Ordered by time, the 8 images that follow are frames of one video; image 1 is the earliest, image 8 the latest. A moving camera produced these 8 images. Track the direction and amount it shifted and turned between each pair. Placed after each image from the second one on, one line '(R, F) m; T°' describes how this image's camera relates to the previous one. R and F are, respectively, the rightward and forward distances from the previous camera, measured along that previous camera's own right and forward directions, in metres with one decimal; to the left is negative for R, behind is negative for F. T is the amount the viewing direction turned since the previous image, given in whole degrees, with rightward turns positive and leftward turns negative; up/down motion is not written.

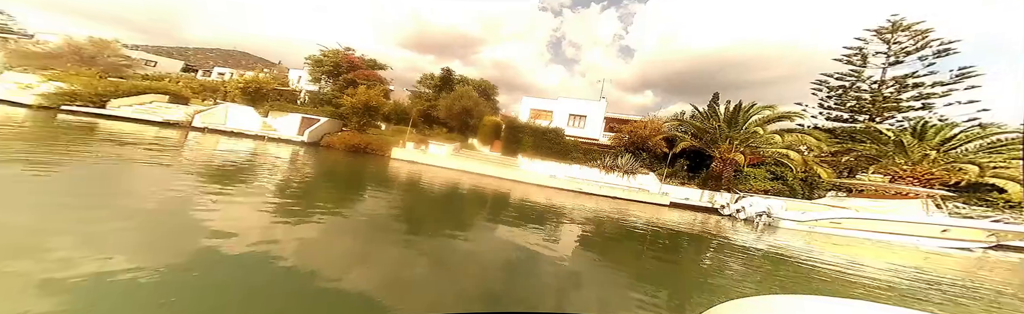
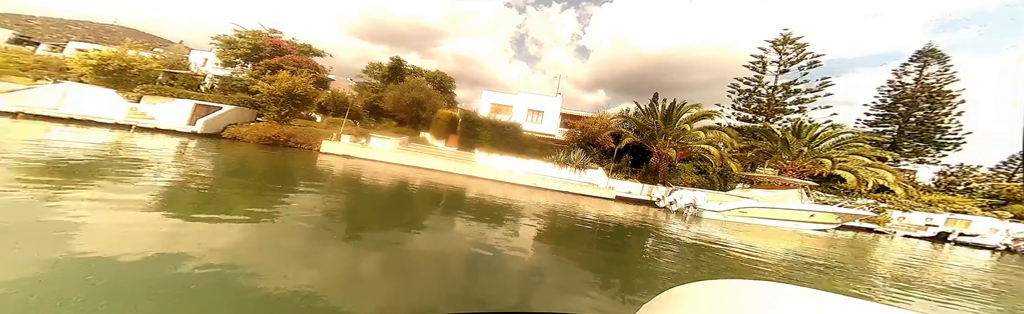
(-0.2, +0.3) m; +12°
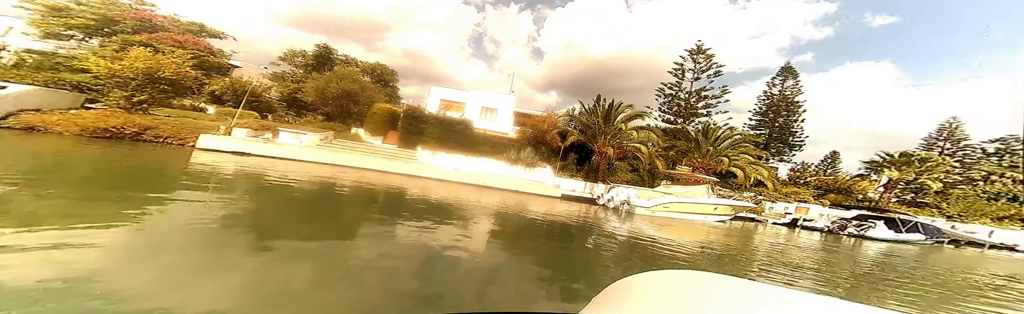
(-0.2, +0.3) m; +12°
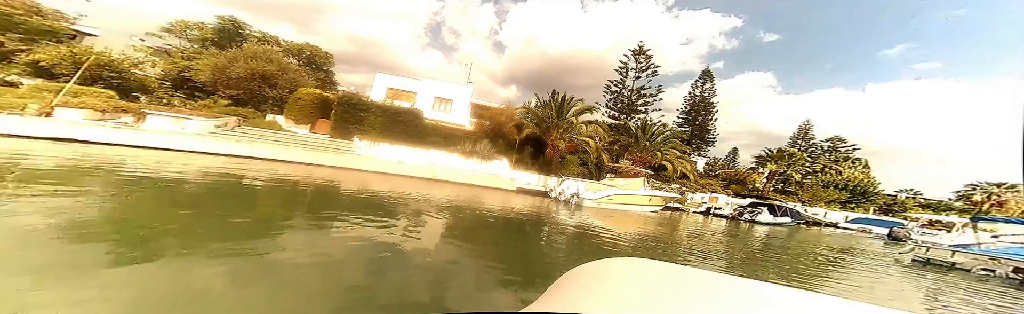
(-0.2, +0.1) m; +10°
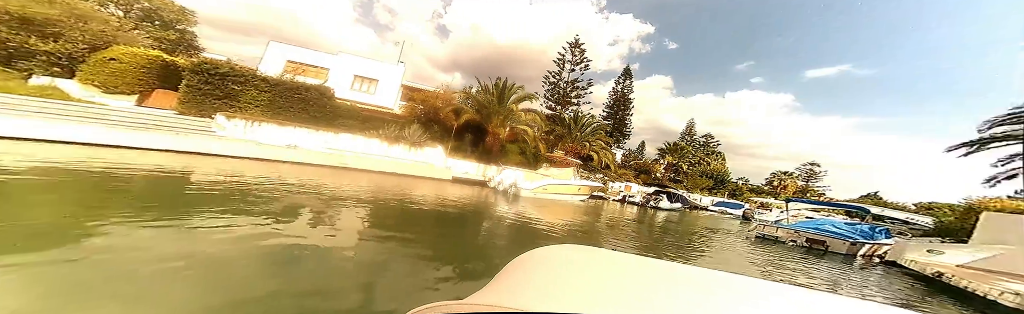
(-0.1, +0.3) m; +13°
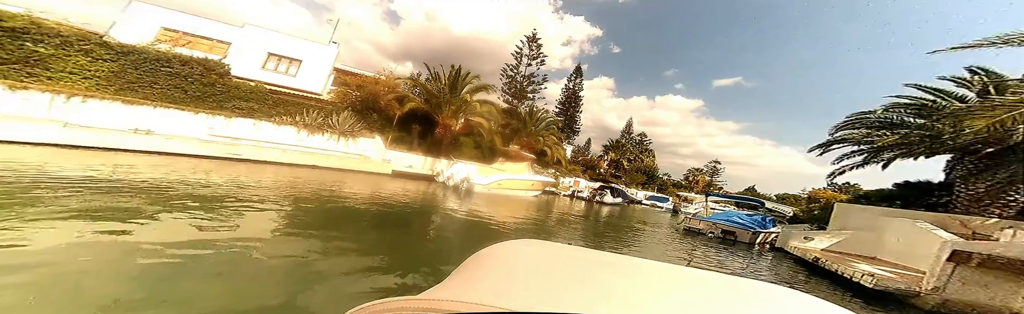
(+0.1, +0.3) m; +8°
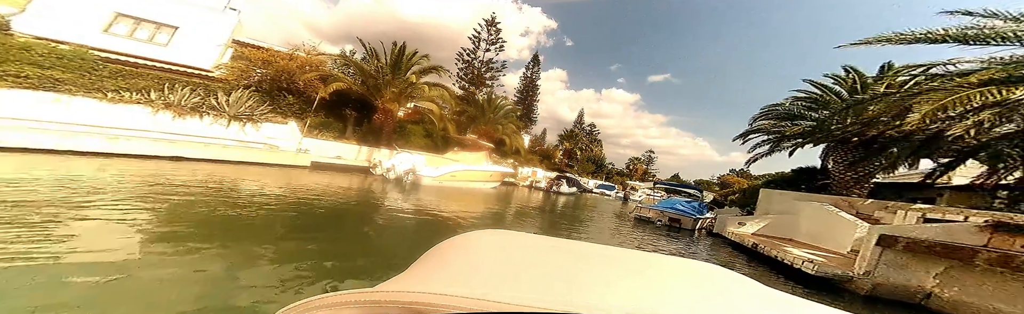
(+0.3, +0.4) m; +6°
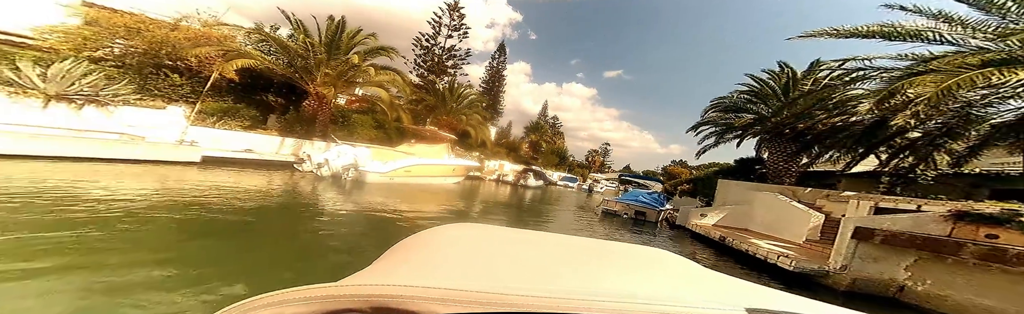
(+0.3, +0.5) m; +5°
